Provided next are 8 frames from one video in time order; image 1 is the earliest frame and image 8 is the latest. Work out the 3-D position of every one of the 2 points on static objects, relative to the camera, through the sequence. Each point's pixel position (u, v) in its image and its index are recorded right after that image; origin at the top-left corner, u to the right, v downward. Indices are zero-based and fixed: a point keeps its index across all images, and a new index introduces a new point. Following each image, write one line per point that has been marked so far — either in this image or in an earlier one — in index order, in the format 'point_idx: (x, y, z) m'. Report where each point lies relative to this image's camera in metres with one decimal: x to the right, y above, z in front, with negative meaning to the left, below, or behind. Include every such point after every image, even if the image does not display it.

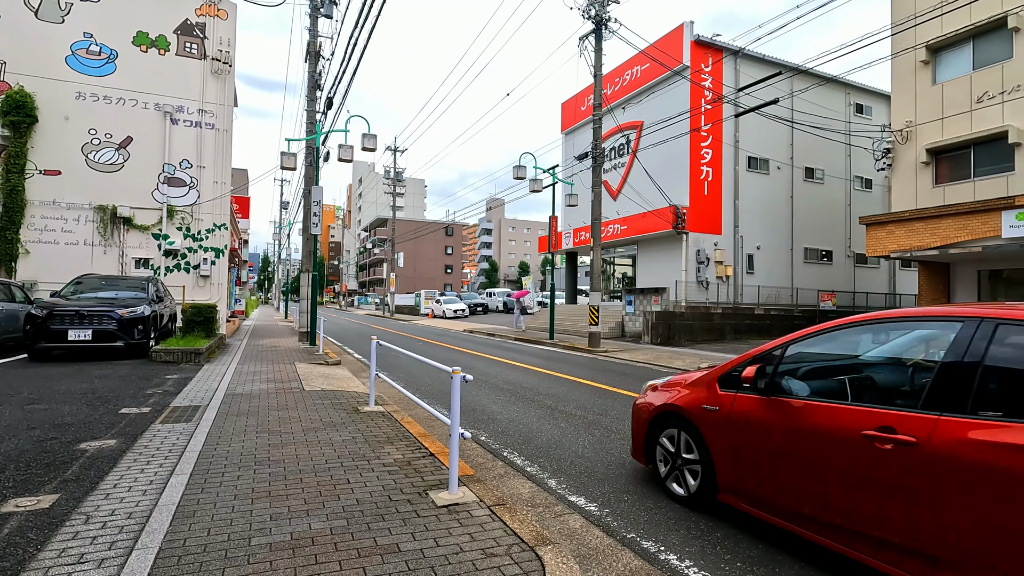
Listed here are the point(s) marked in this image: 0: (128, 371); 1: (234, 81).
0: (-6.5, -1.4, +9.1) m
1: (-8.7, +6.5, +16.8) m
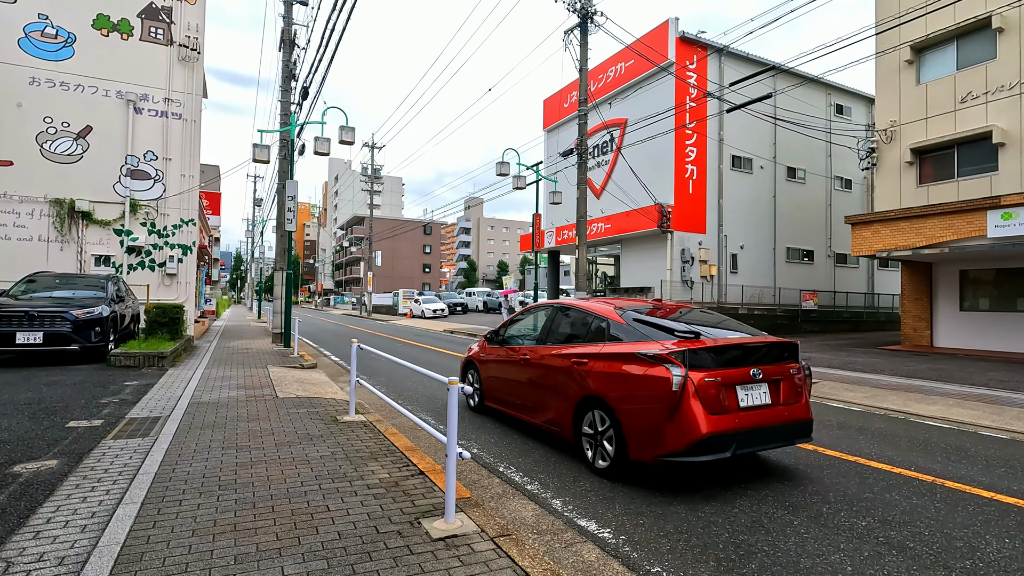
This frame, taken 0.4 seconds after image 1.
0: (-6.7, -1.4, +8.4) m
1: (-9.2, +6.5, +15.9) m
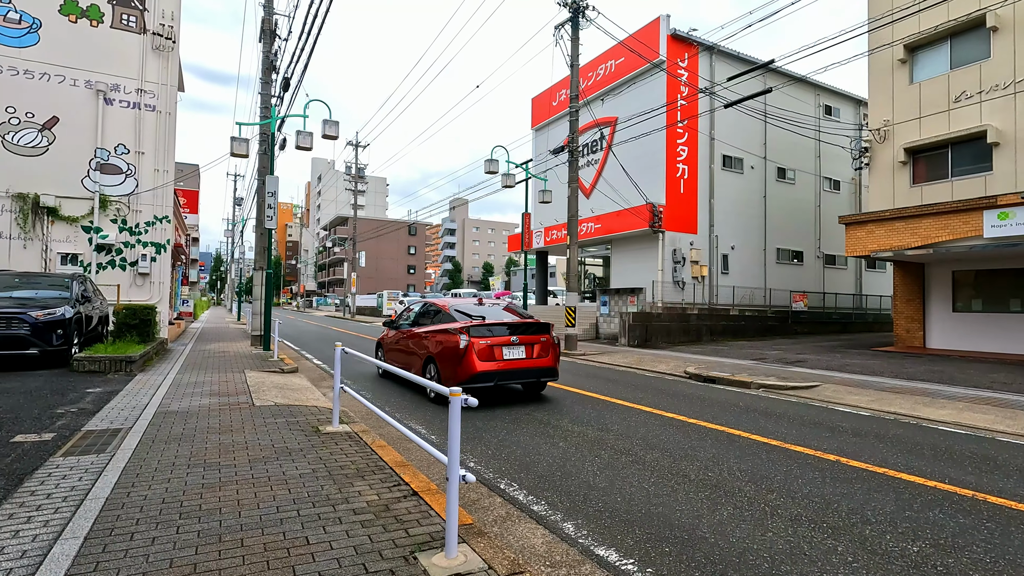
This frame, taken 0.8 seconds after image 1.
0: (-6.8, -1.4, +7.7) m
1: (-9.5, +6.5, +15.2) m
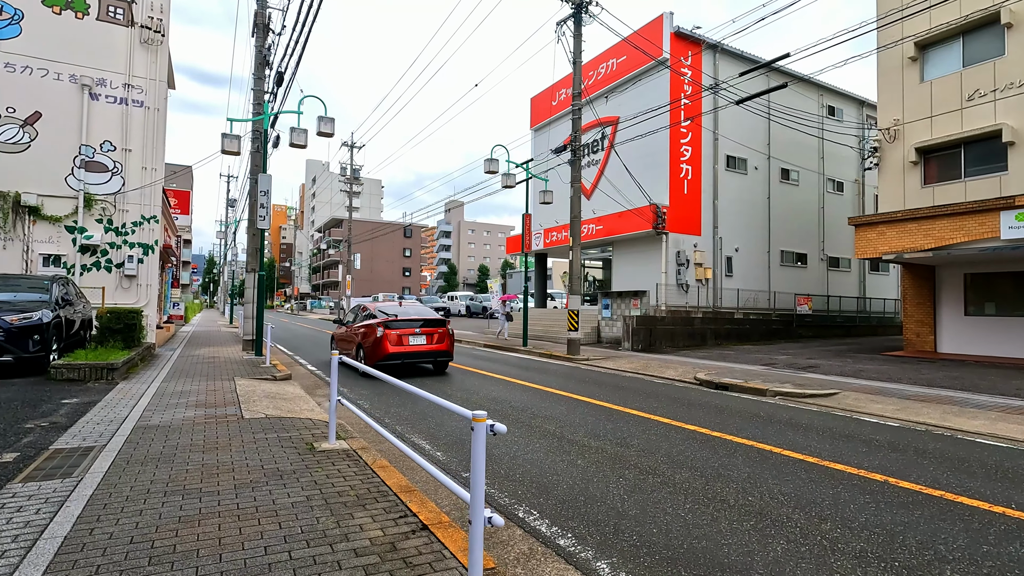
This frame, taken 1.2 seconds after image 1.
0: (-6.7, -1.4, +7.2) m
1: (-9.4, +6.4, +14.7) m
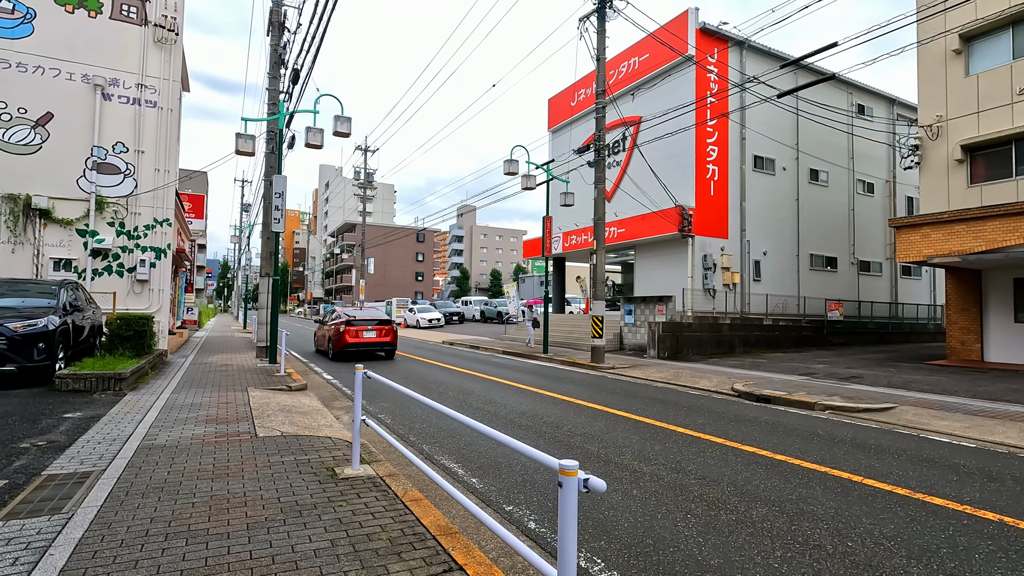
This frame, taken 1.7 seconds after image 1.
0: (-6.3, -1.5, +6.7) m
1: (-8.8, +6.3, +14.3) m
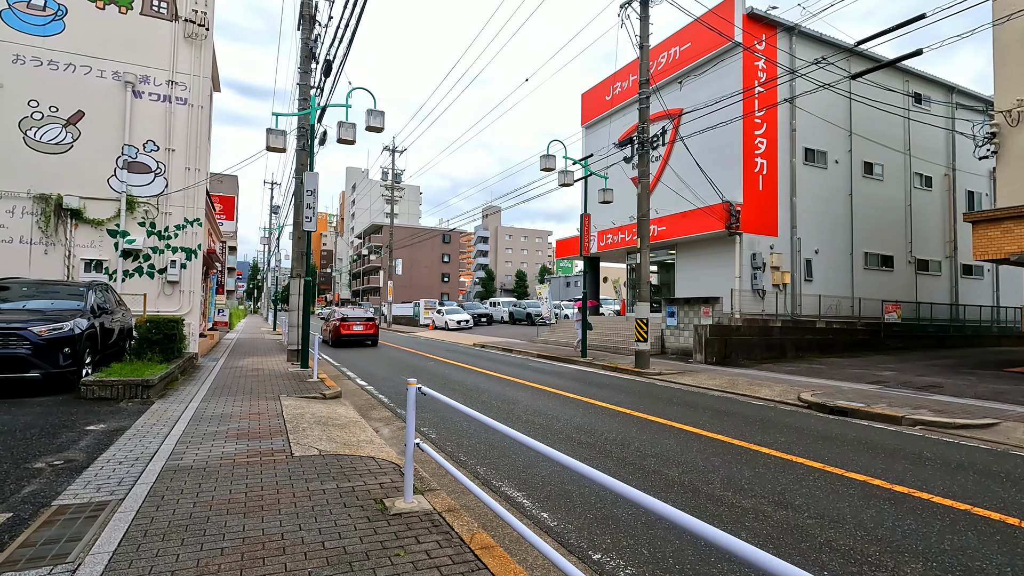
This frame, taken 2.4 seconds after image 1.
0: (-5.6, -1.5, +6.2) m
1: (-7.8, +6.2, +14.0) m
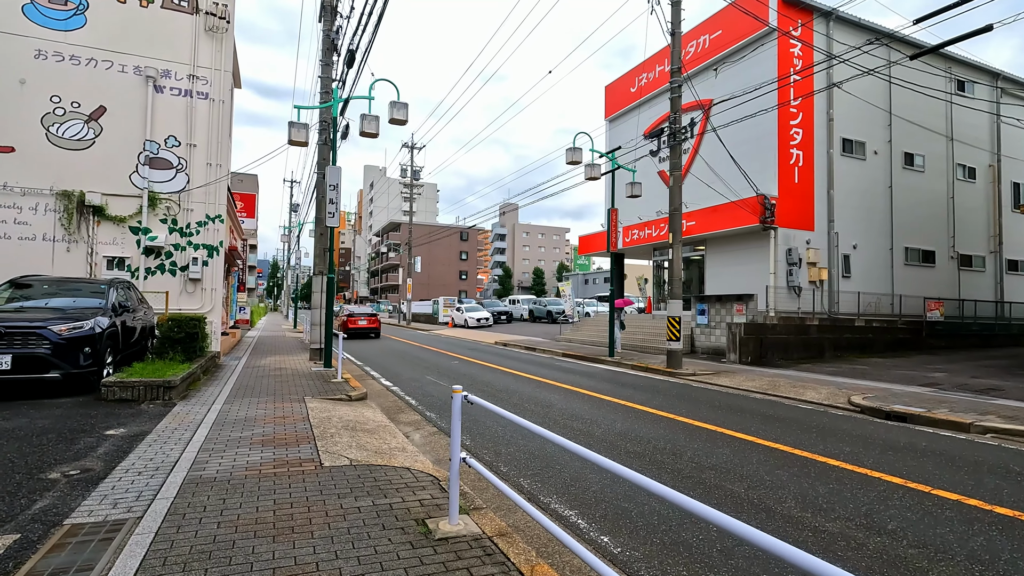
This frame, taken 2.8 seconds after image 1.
0: (-5.1, -1.5, +6.0) m
1: (-7.2, +6.3, +13.7) m
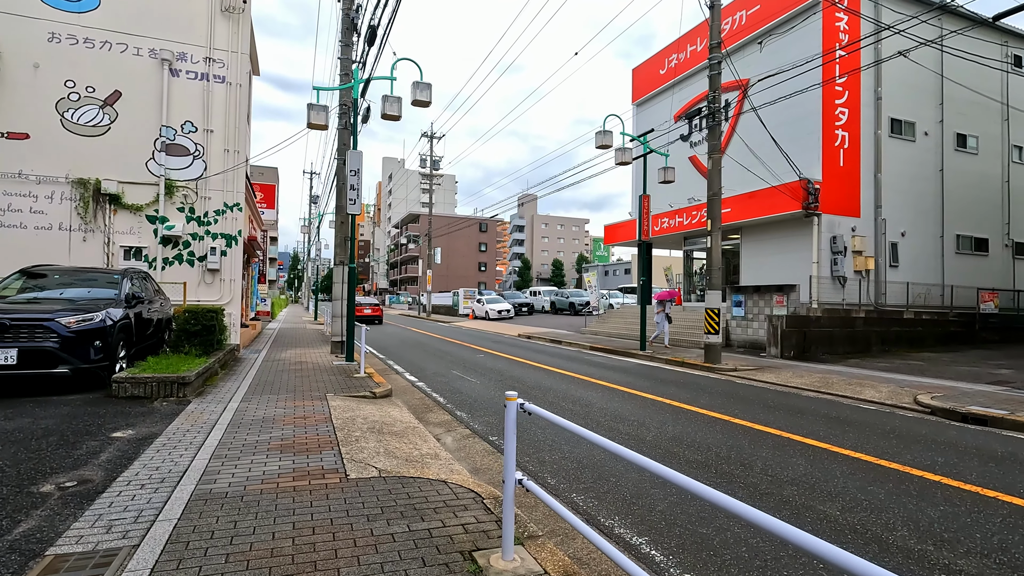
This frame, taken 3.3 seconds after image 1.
0: (-4.7, -1.4, +5.5) m
1: (-6.5, +6.5, +13.2) m
